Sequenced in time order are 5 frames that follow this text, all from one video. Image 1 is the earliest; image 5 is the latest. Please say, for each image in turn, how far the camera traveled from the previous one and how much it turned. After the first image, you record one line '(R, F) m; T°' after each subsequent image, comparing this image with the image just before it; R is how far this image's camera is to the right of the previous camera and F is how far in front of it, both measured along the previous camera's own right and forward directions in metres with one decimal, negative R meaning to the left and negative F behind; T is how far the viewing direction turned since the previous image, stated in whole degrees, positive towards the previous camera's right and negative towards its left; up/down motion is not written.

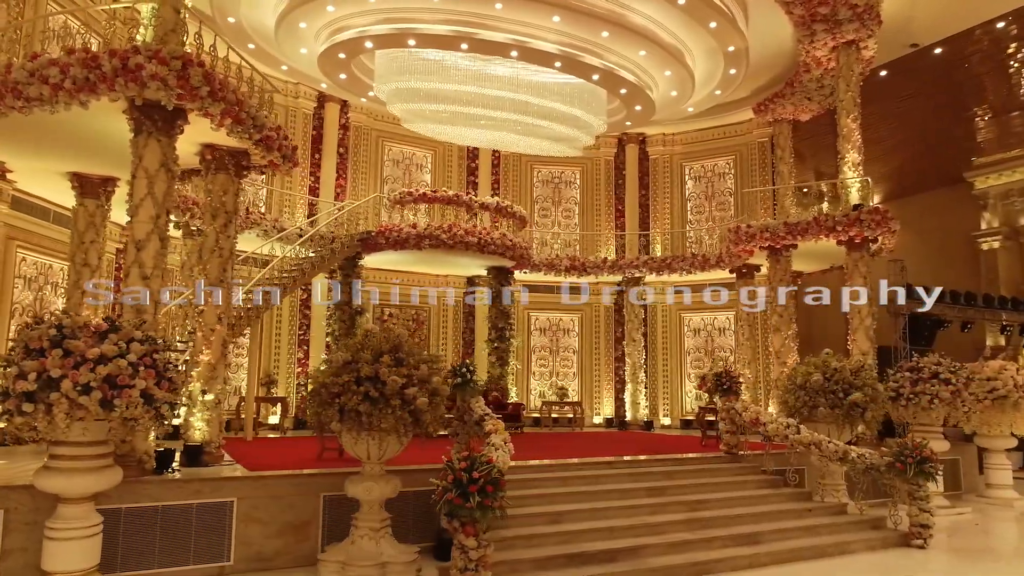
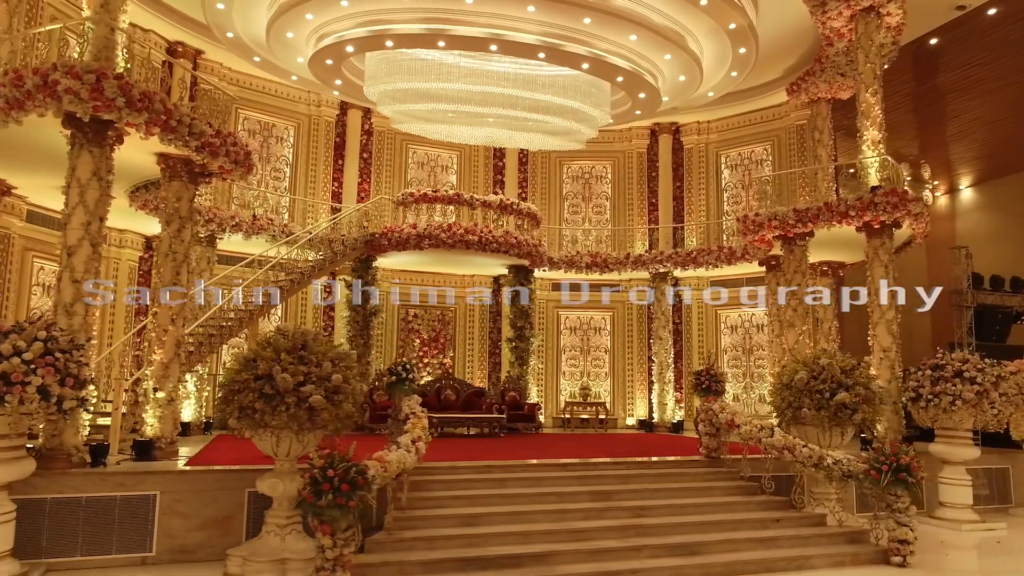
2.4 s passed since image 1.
(+1.6, +0.3) m; -8°
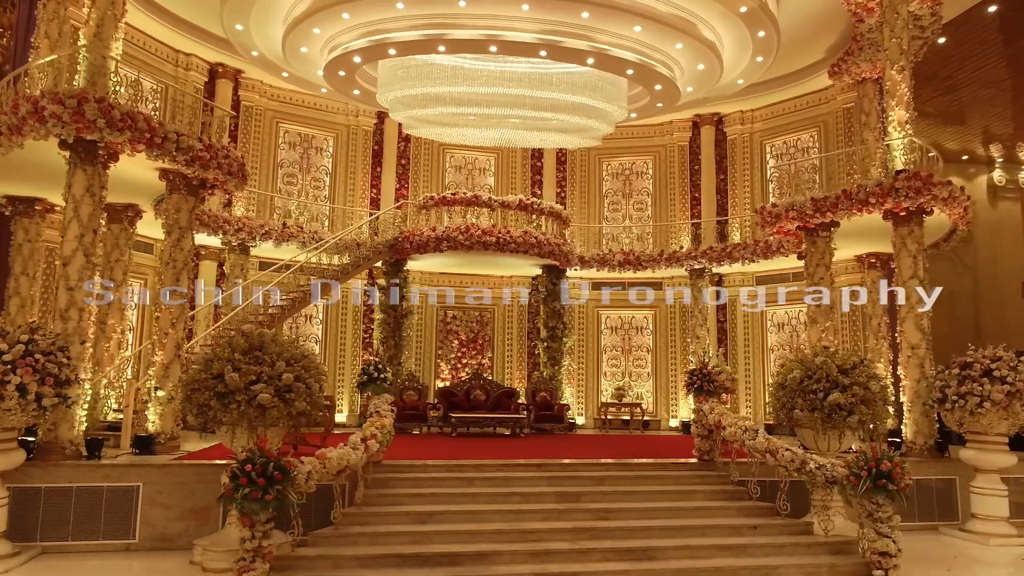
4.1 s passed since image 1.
(+1.3, +0.1) m; -8°
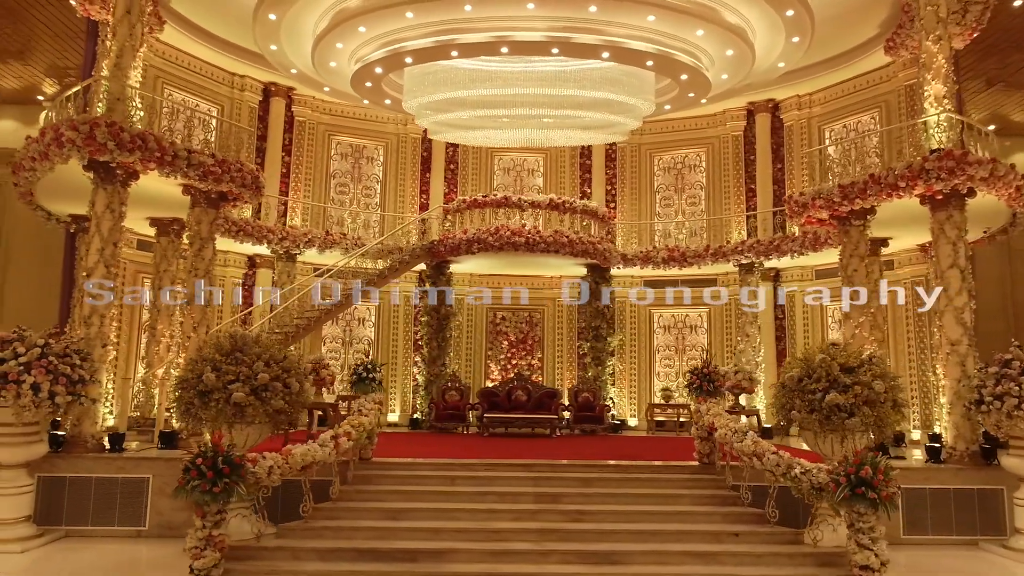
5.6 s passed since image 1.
(+1.3, +0.1) m; -9°
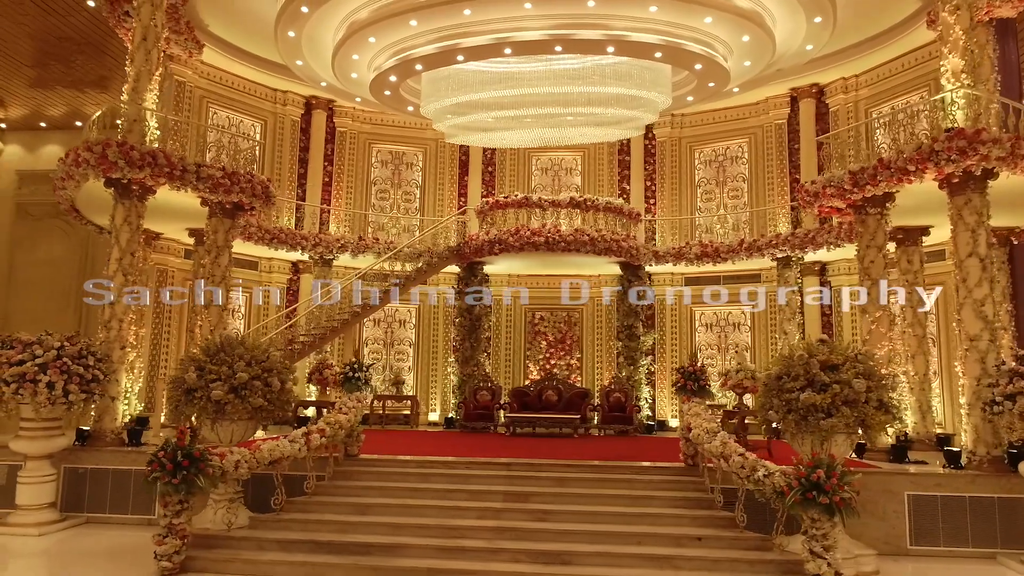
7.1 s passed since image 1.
(+1.2, 0.0) m; -8°
